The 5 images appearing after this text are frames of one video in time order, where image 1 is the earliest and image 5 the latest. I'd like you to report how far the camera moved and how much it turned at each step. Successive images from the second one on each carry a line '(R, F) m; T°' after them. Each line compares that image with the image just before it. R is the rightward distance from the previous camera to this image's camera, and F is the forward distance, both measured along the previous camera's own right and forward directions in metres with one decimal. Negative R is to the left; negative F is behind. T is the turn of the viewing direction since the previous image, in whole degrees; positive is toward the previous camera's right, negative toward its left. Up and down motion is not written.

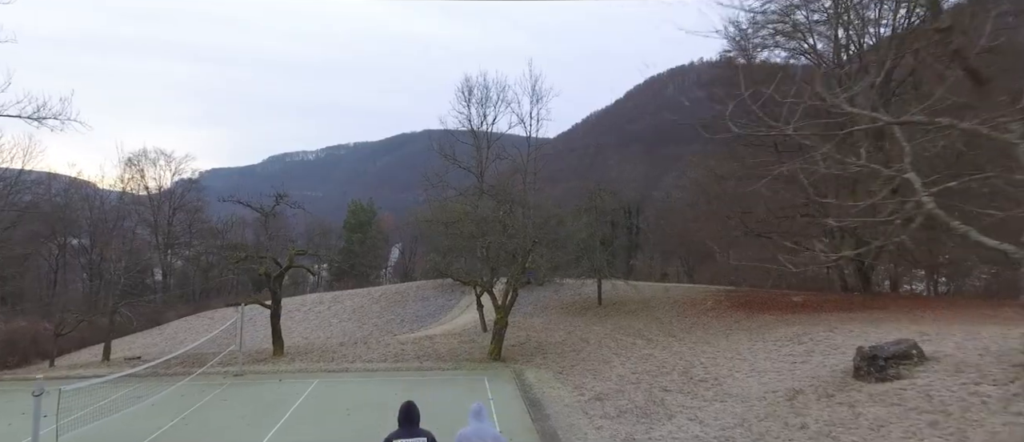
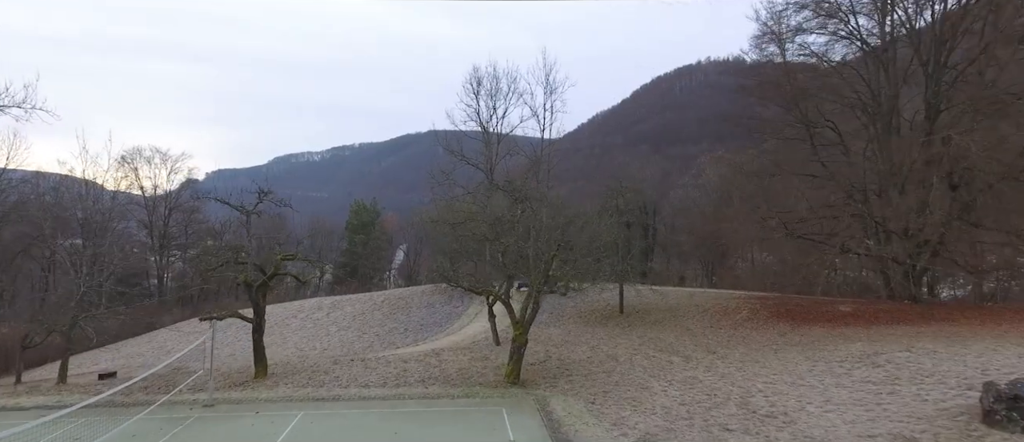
(-0.3, +1.8) m; 0°
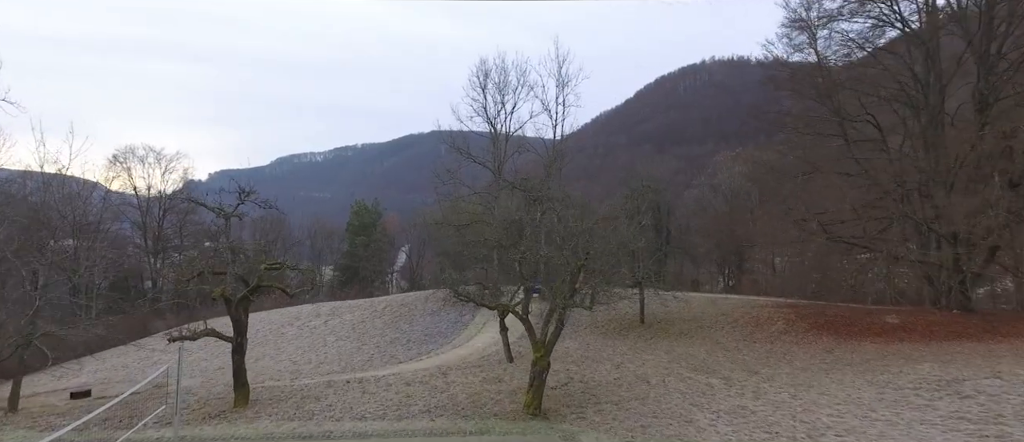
(-0.2, +1.5) m; 0°
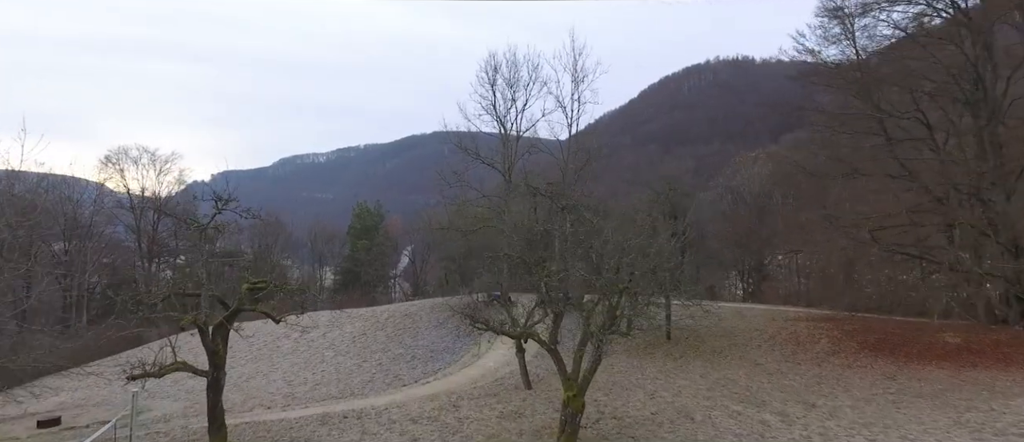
(-0.3, +1.5) m; 0°
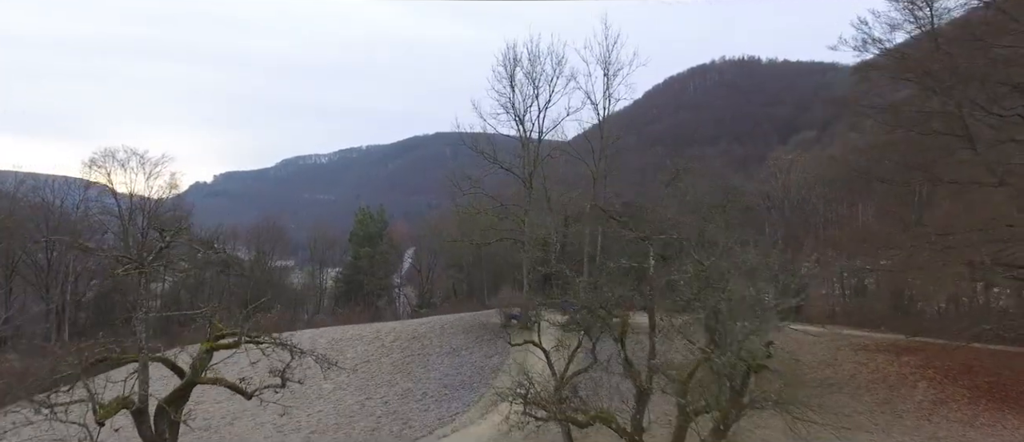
(-0.6, +2.5) m; 0°
